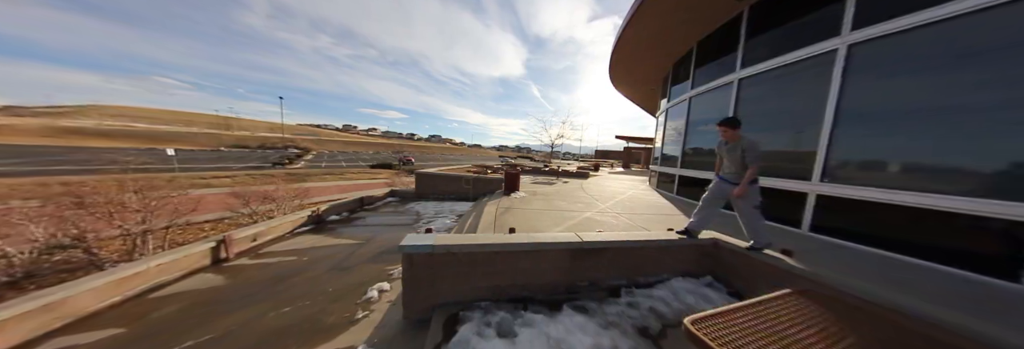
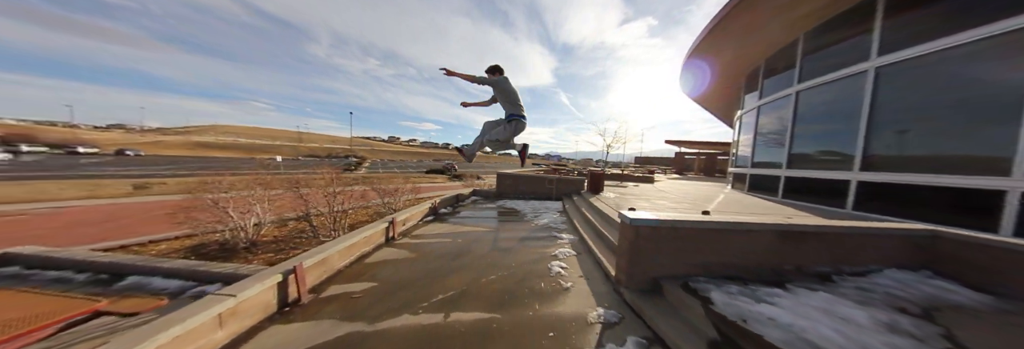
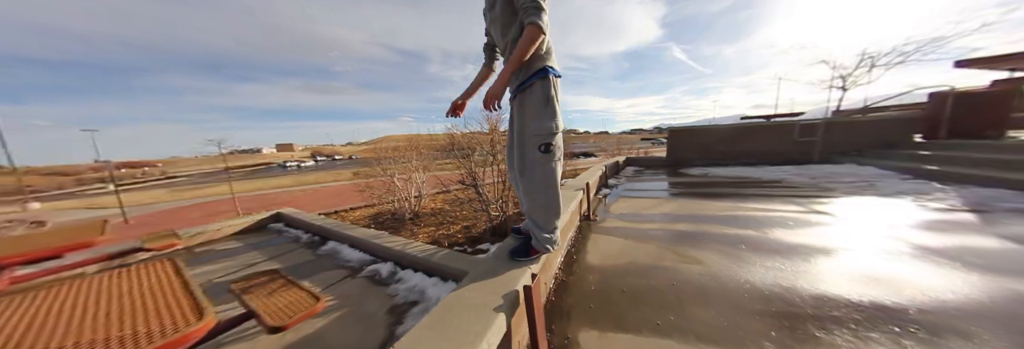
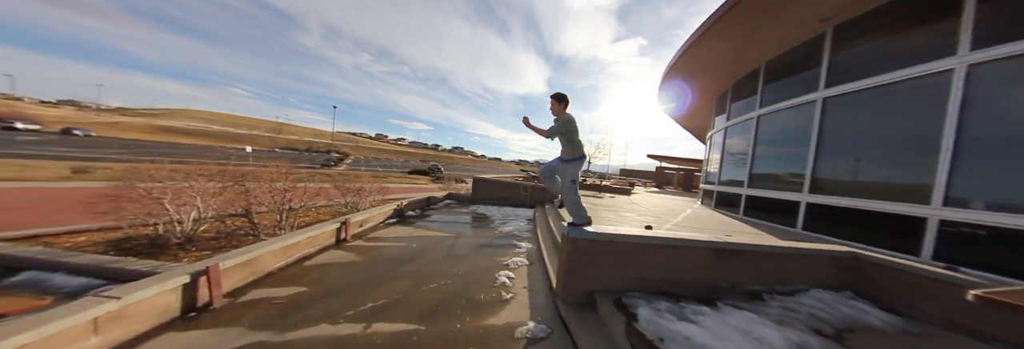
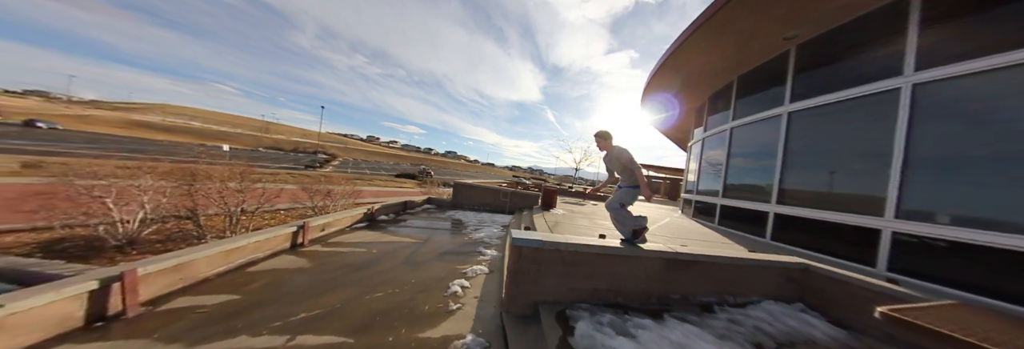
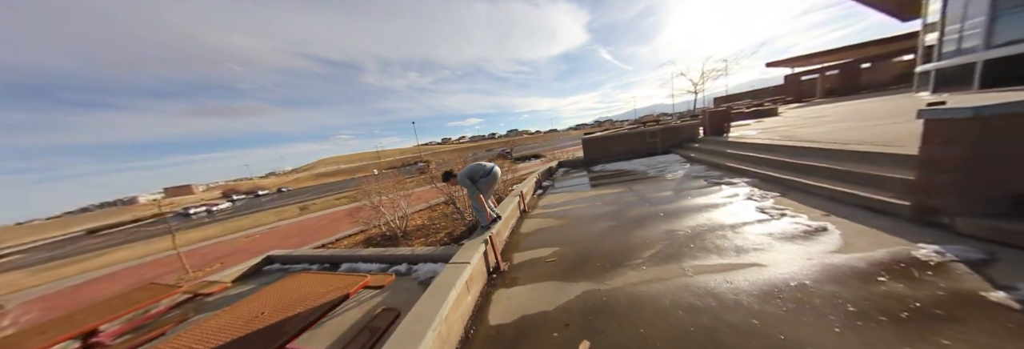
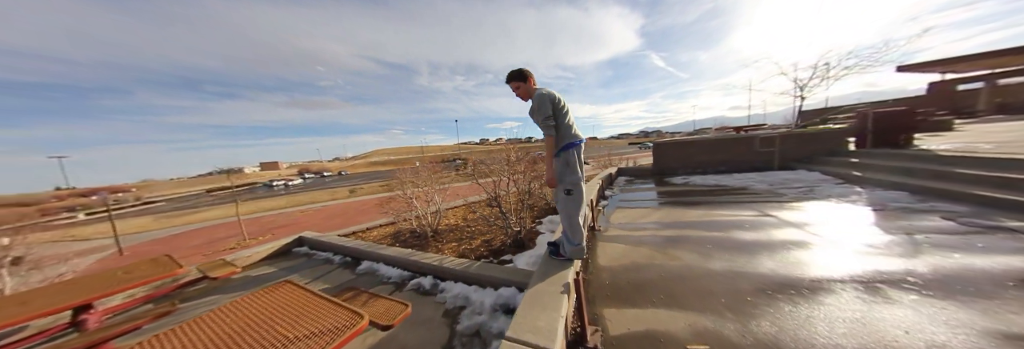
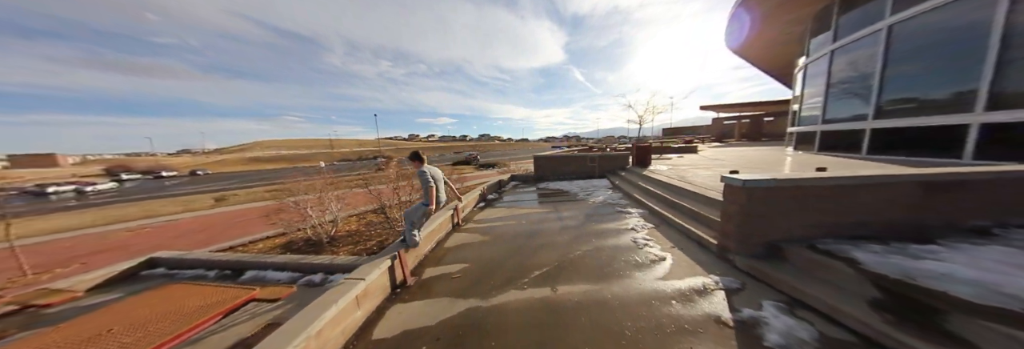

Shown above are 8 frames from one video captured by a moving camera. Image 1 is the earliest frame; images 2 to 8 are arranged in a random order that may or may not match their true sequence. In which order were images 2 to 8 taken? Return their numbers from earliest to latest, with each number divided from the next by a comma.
5, 4, 2, 8, 6, 7, 3
